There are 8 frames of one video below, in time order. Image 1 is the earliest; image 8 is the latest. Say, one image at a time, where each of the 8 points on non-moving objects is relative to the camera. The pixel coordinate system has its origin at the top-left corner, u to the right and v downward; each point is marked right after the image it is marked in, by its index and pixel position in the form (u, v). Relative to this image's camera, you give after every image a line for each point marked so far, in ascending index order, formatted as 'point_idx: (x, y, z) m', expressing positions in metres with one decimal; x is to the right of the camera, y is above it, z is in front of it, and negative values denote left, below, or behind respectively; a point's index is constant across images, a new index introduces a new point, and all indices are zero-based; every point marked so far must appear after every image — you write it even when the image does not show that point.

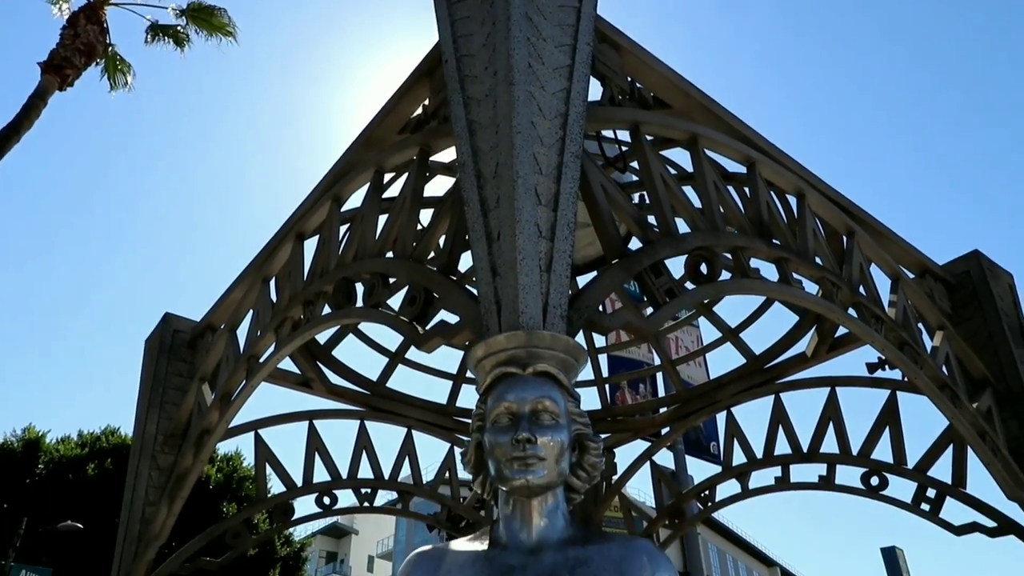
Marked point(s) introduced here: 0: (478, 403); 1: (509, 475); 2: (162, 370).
0: (-0.2, -0.7, +5.2) m
1: (0.0, -1.0, +4.9) m
2: (-5.0, -1.1, +12.6) m
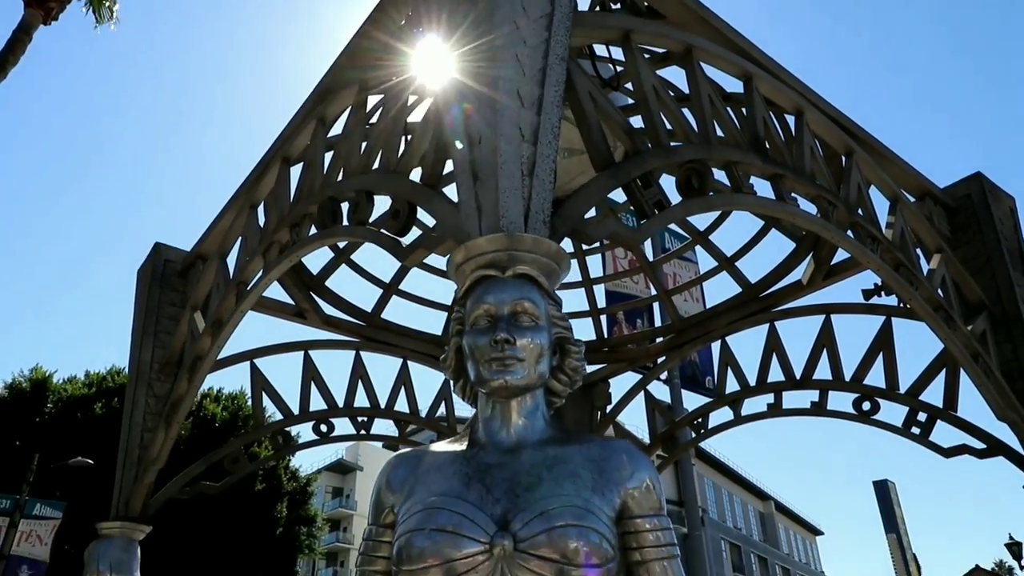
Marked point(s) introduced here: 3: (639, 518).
0: (-0.3, -0.1, +5.2) m
1: (-0.1, -0.5, +4.9) m
2: (-5.0, -0.1, +12.6) m
3: (+0.6, -1.2, +4.6) m
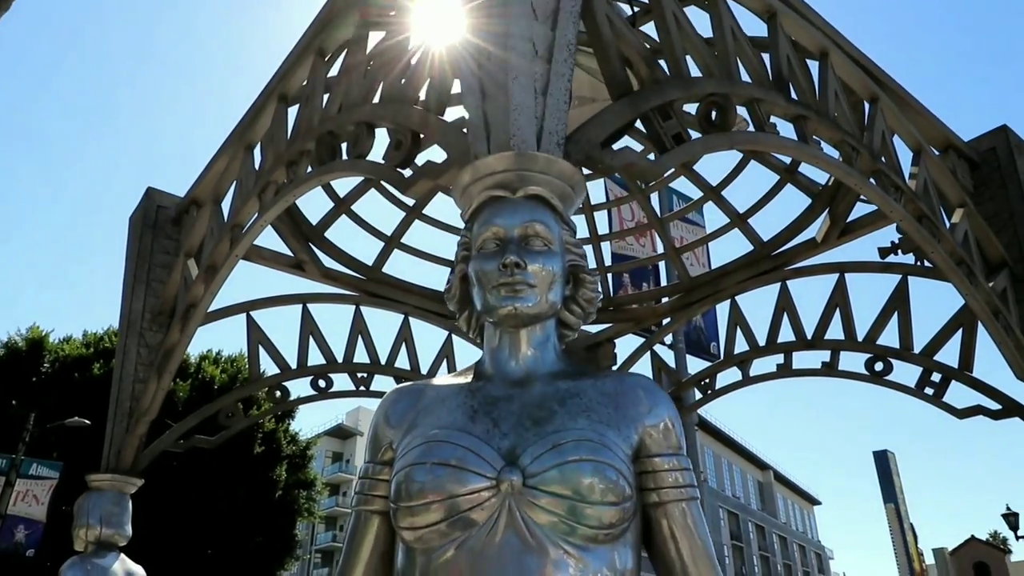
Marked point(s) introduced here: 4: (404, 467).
0: (-0.3, +0.3, +4.8) m
1: (-0.1, -0.1, +4.5) m
2: (-5.0, +0.6, +12.2) m
3: (+0.7, -0.8, +4.3) m
4: (-0.5, -0.8, +4.1) m
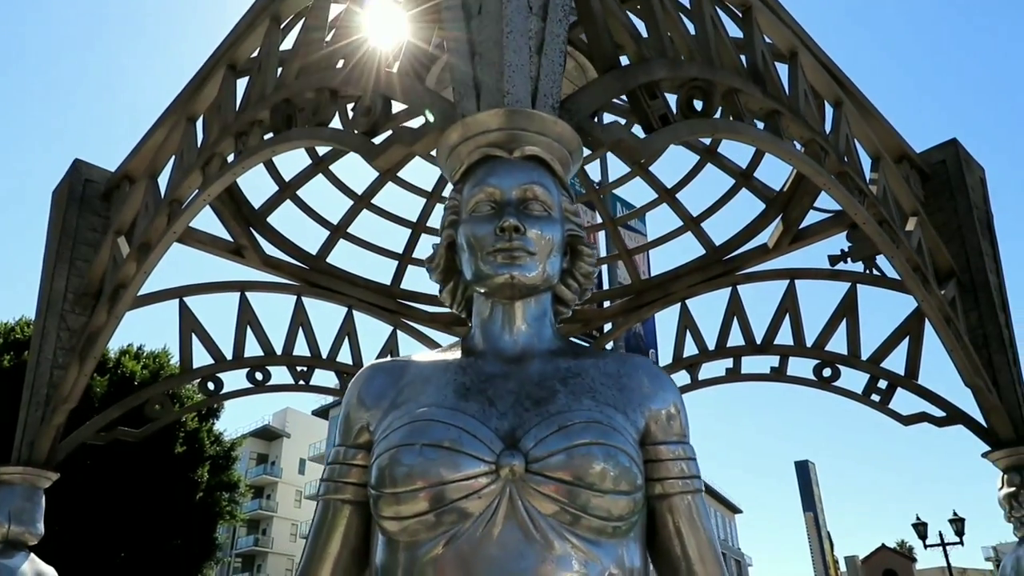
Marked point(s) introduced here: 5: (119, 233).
0: (-0.3, +0.5, +4.3) m
1: (-0.1, +0.1, +4.0) m
2: (-5.6, +0.8, +11.4) m
3: (+0.7, -0.7, +3.9) m
4: (-0.5, -0.7, +3.6) m
5: (-4.8, +0.7, +10.9) m
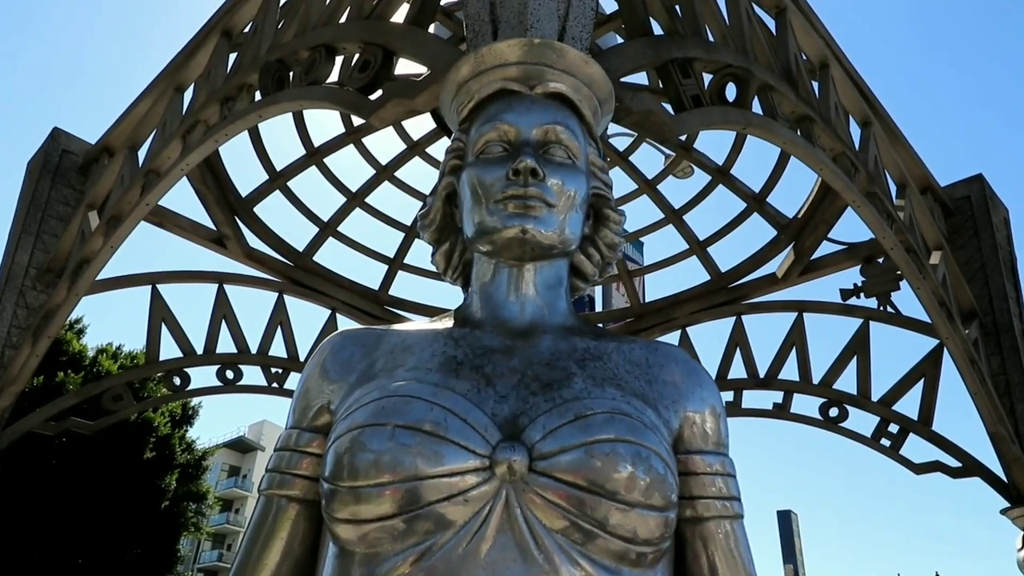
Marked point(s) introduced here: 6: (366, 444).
0: (-0.2, +0.6, +3.6) m
1: (-0.1, +0.2, +3.3) m
2: (-5.6, +1.1, +10.6) m
3: (+0.6, -0.6, +3.1) m
4: (-0.5, -0.5, +2.8) m
5: (-4.8, +0.9, +10.1) m
6: (-0.4, -0.5, +2.7) m
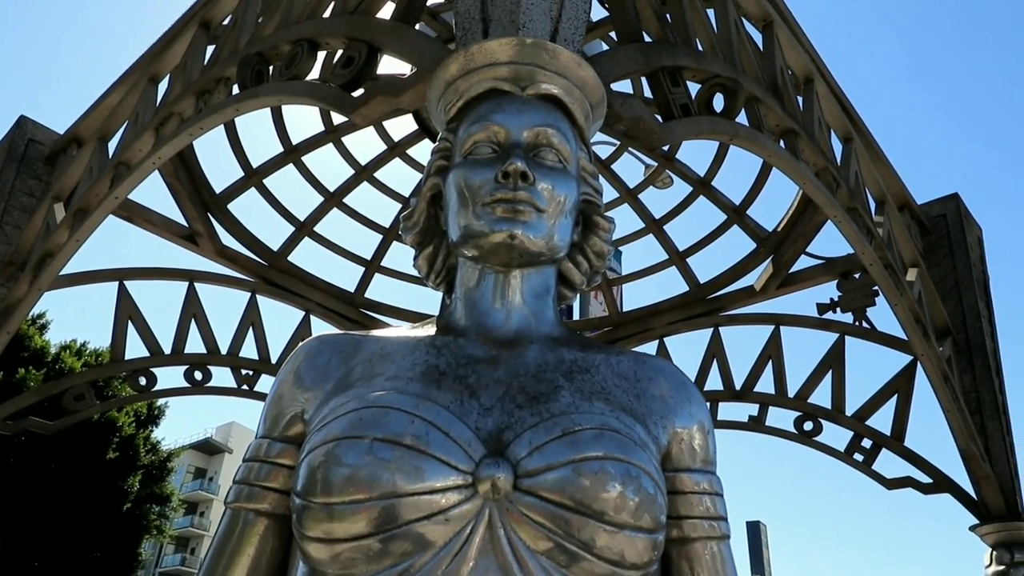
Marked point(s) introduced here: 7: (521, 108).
0: (-0.3, +0.6, +3.4) m
1: (-0.1, +0.2, +3.1) m
2: (-5.8, +1.2, +10.3) m
3: (+0.6, -0.6, +3.0) m
4: (-0.6, -0.5, +2.7) m
5: (-5.0, +1.0, +9.8) m
6: (-0.5, -0.5, +2.6) m
7: (0.0, +0.7, +3.3) m
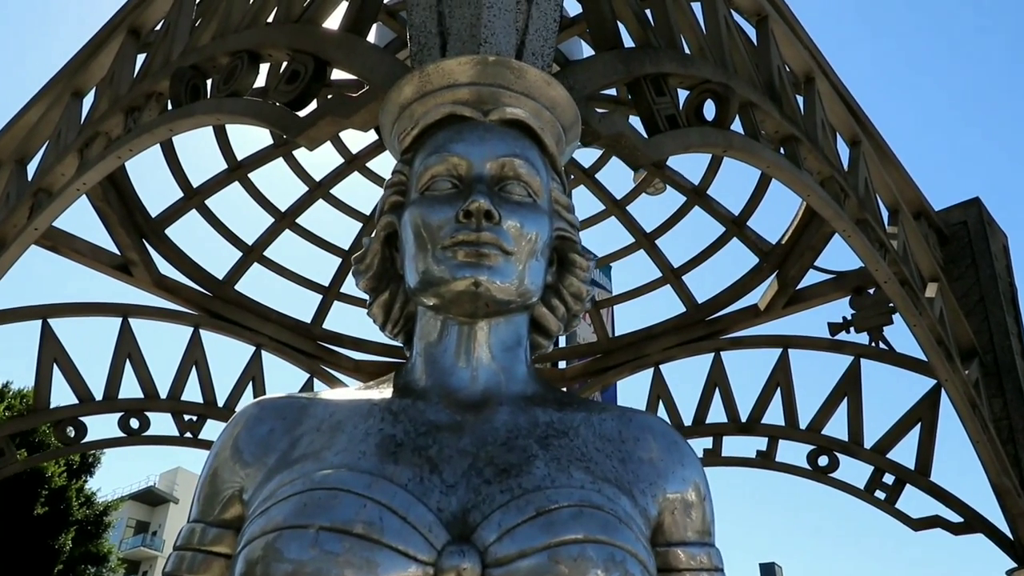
0: (-0.4, +0.4, +3.1) m
1: (-0.2, 0.0, +2.8) m
2: (-6.0, +0.8, +9.9) m
3: (+0.5, -0.8, +2.6) m
4: (-0.7, -0.6, +2.3) m
5: (-5.2, +0.6, +9.4) m
6: (-0.6, -0.7, +2.2) m
7: (-0.1, +0.5, +3.0) m
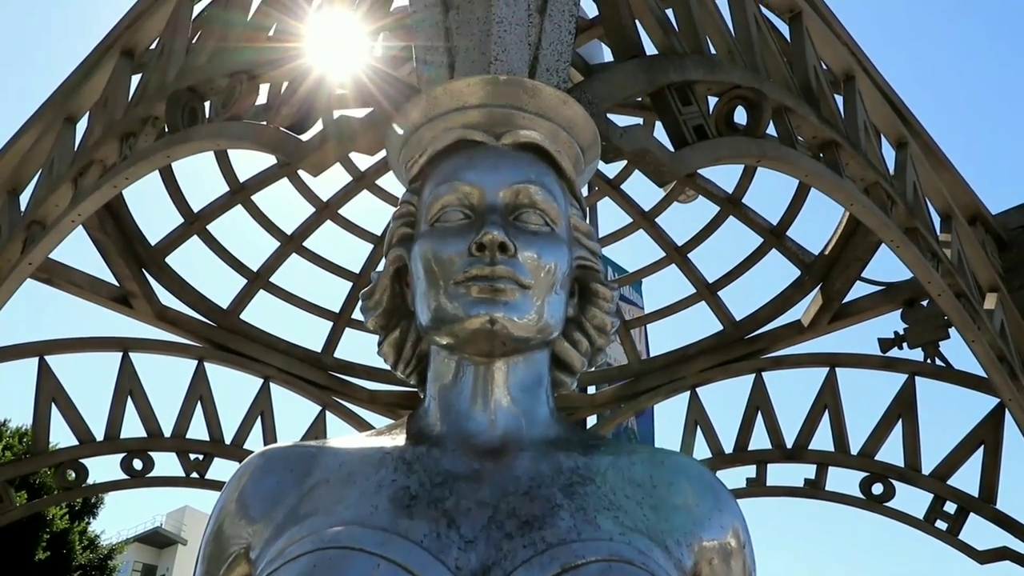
0: (-0.3, +0.3, +2.9) m
1: (-0.2, -0.1, +2.6) m
2: (-5.8, +0.5, +9.8) m
3: (+0.6, -0.9, +2.4) m
4: (-0.6, -0.8, +2.1) m
5: (-5.0, +0.3, +9.4) m
6: (-0.5, -0.8, +2.1) m
7: (0.0, +0.4, +2.8) m
